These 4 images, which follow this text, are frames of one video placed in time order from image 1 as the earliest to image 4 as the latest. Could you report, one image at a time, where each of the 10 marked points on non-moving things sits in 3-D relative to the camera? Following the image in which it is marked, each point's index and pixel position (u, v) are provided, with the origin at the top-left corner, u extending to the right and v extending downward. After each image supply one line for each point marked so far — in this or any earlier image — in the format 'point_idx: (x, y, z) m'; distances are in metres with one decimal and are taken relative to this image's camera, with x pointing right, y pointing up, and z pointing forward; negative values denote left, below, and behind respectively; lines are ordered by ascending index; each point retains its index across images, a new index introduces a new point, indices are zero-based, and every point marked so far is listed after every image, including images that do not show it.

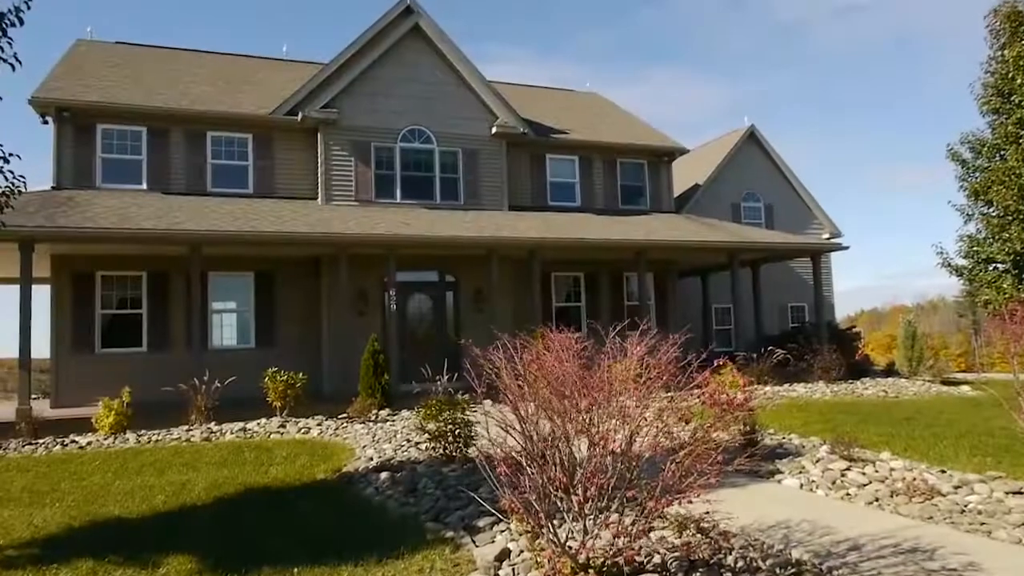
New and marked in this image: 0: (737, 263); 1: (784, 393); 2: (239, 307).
0: (+5.1, +0.6, +17.9) m
1: (+5.1, -2.0, +14.8) m
2: (-5.4, -0.4, +15.9) m
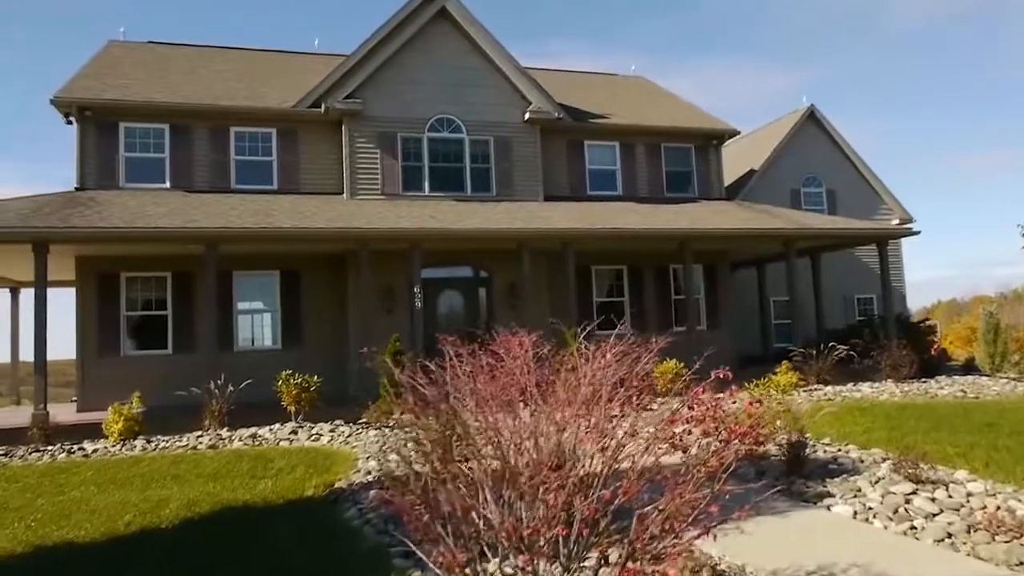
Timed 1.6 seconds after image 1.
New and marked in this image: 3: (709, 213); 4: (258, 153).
0: (+5.9, +0.8, +16.4) m
1: (+5.7, -1.8, +13.4) m
2: (-4.7, -0.4, +15.3) m
3: (+4.2, +1.6, +16.7) m
4: (-5.2, +2.8, +16.2) m
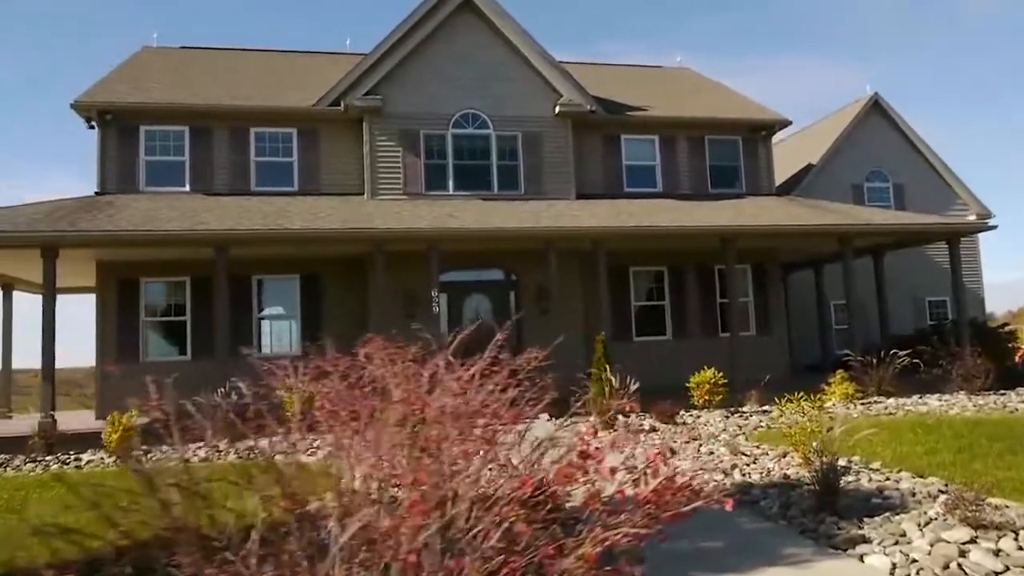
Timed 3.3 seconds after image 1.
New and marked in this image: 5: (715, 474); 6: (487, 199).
0: (+6.4, +0.7, +15.0) m
1: (+6.1, -1.8, +12.0) m
2: (-4.2, -0.5, +14.7) m
3: (+4.8, +1.5, +15.4) m
4: (-4.6, +2.7, +15.7) m
5: (+1.9, -1.7, +7.3) m
6: (-0.5, +1.7, +15.4) m
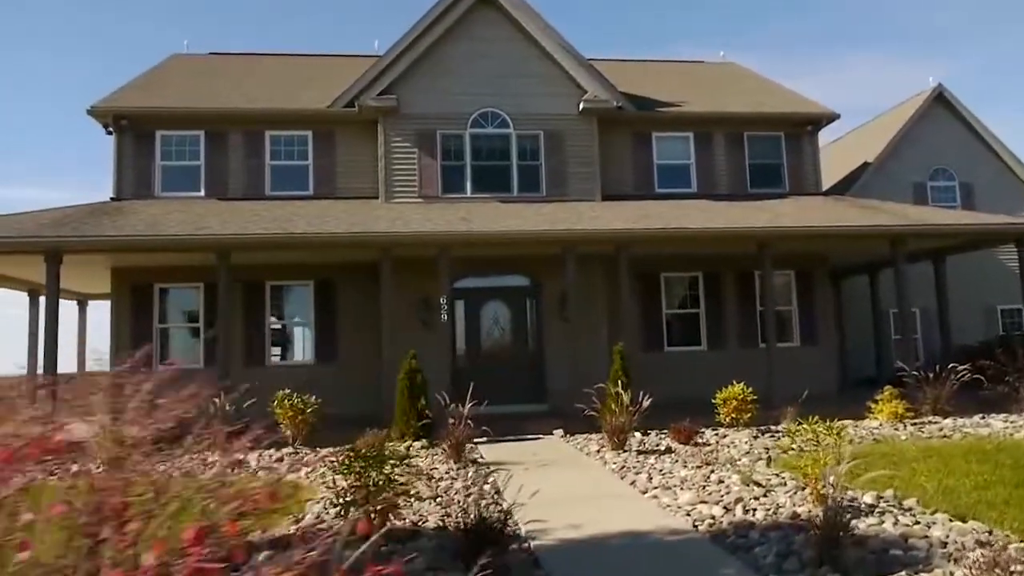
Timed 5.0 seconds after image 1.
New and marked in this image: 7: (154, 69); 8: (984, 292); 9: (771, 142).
0: (+6.8, +0.6, +13.6) m
1: (+6.2, -1.9, +10.6) m
2: (-3.9, -0.6, +14.2) m
3: (+5.2, +1.4, +14.2) m
4: (-4.2, +2.5, +15.2) m
5: (+1.6, -1.8, +6.3) m
6: (-0.1, +1.6, +14.6) m
7: (-7.7, +4.6, +16.7) m
8: (+10.8, -0.1, +18.0) m
9: (+5.3, +3.0, +16.1) m
